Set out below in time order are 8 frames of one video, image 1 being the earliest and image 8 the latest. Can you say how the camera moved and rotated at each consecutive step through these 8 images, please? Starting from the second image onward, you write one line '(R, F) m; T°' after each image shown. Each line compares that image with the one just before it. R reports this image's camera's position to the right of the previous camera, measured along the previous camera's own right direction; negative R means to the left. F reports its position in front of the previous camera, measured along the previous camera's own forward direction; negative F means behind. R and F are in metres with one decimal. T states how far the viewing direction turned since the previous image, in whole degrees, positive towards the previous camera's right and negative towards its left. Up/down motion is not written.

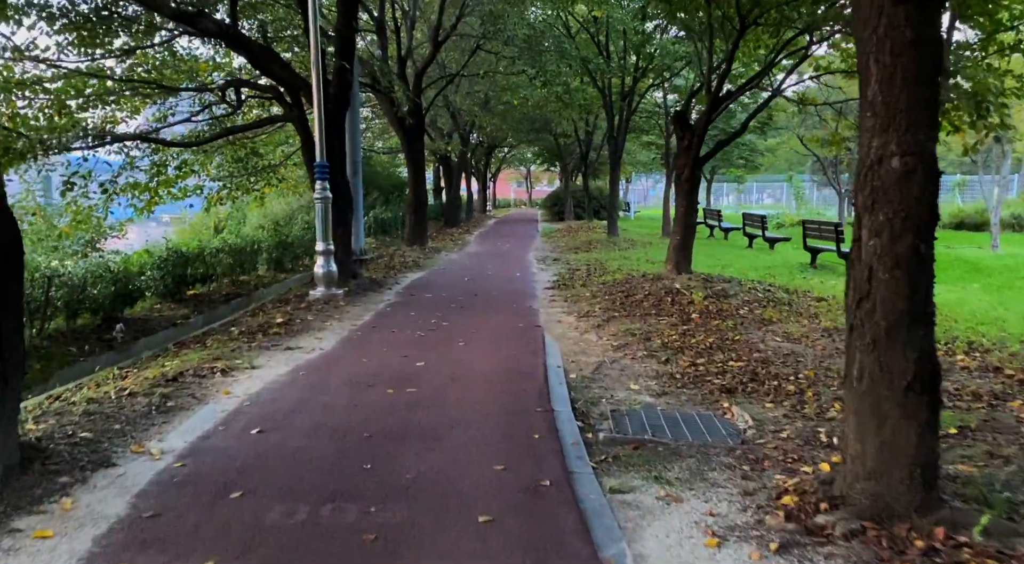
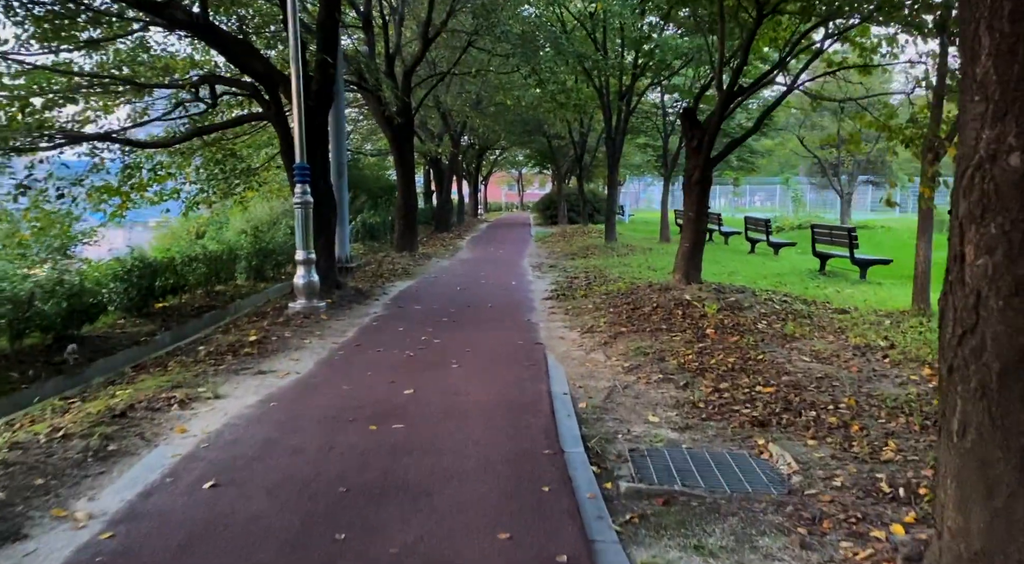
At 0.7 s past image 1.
(-0.1, +0.9) m; +1°
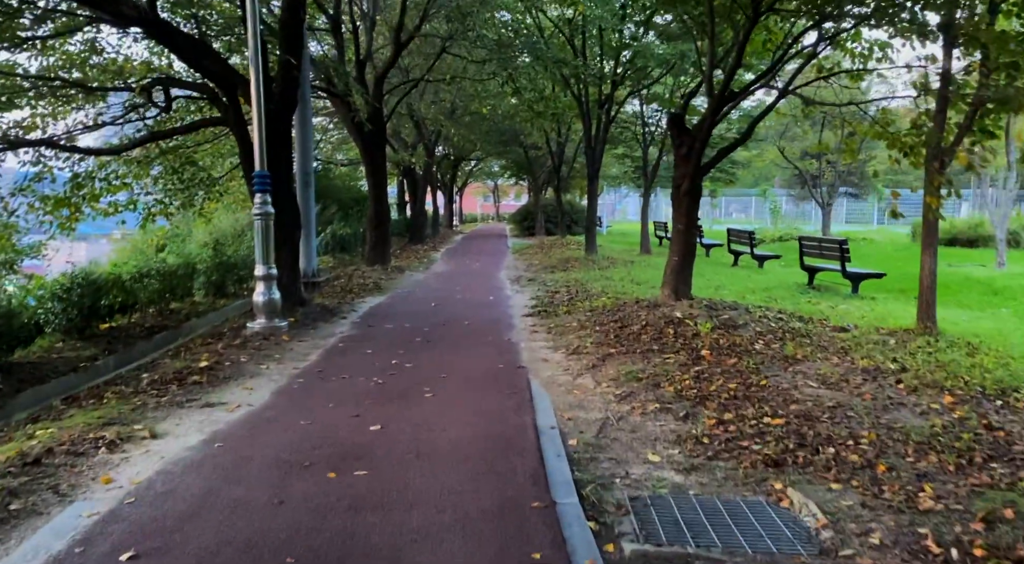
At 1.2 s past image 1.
(0.0, +0.7) m; +2°
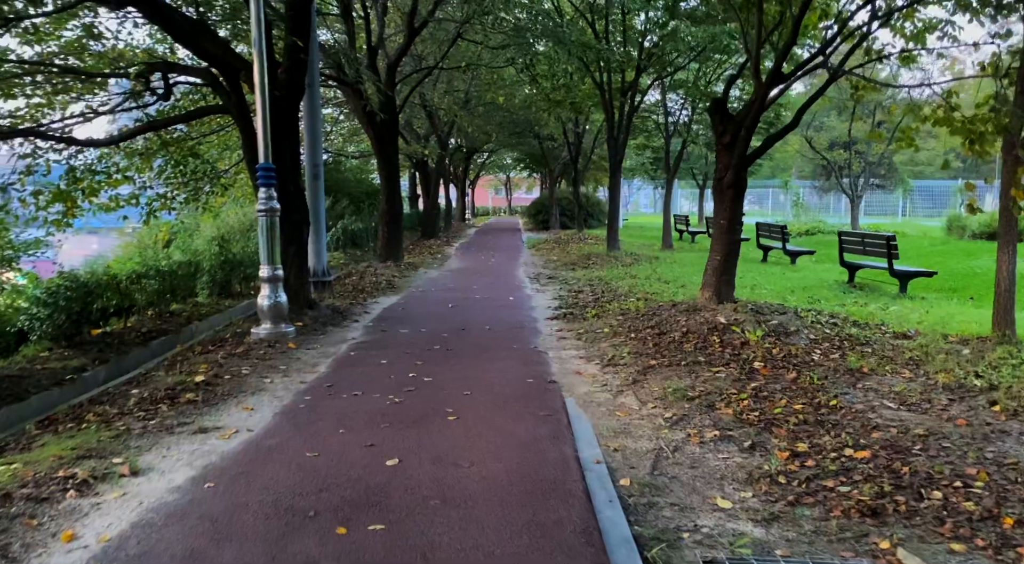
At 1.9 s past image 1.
(-0.2, +0.9) m; -1°
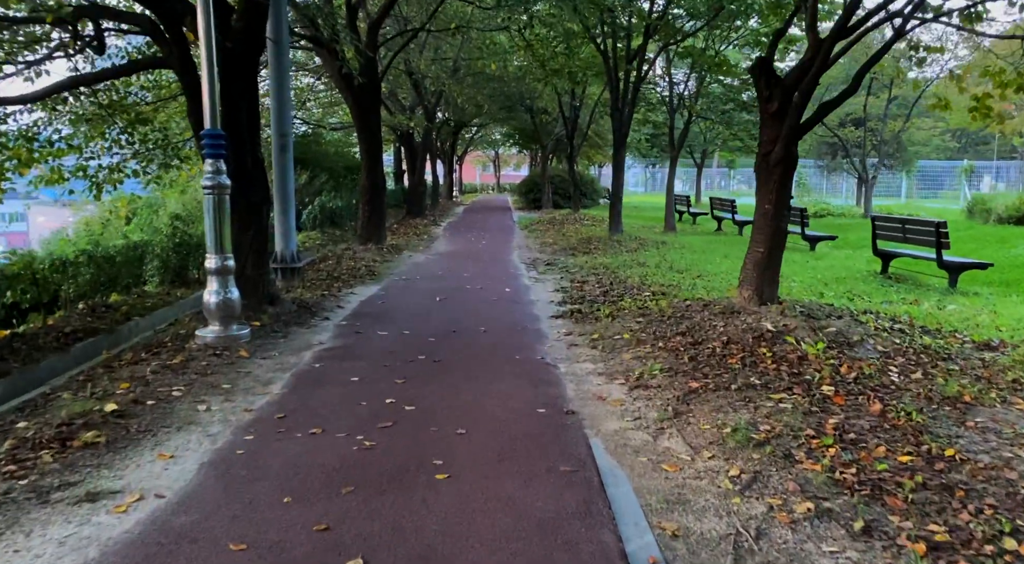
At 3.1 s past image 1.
(-0.1, +1.6) m; +1°
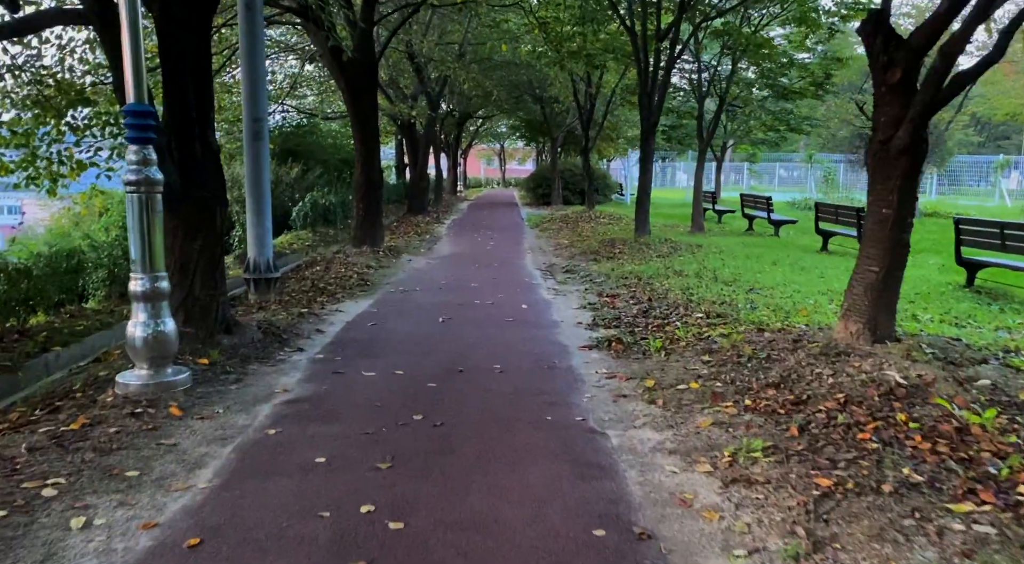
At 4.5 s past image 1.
(-0.2, +2.0) m; 0°
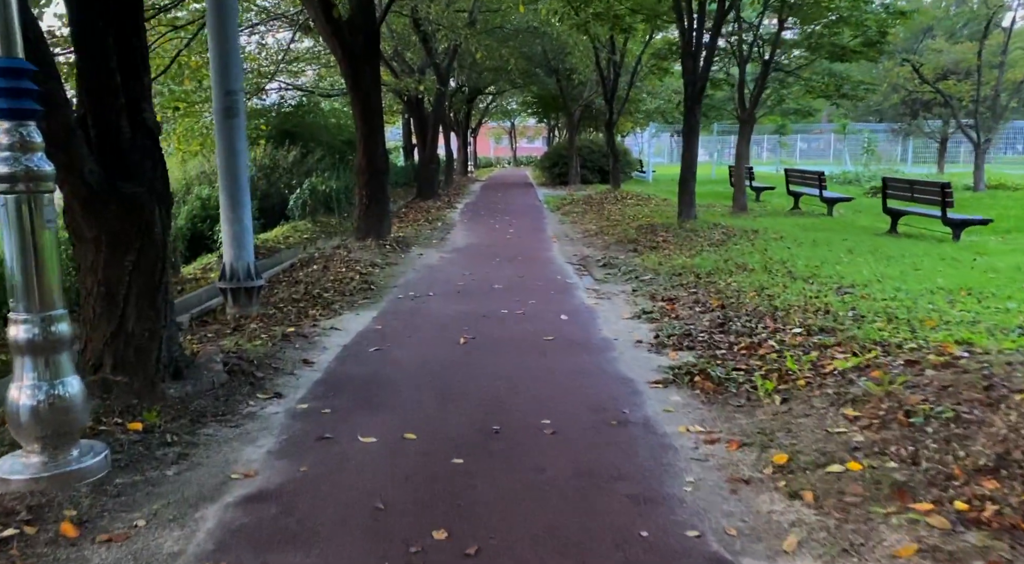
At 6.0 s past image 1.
(-0.3, +2.0) m; -1°
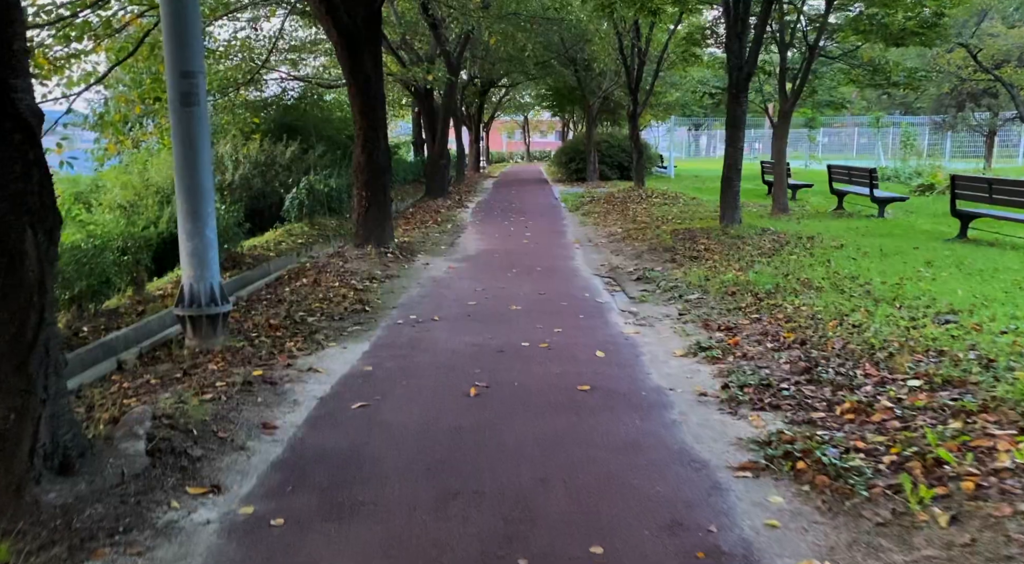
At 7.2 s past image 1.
(-0.1, +1.6) m; -1°
